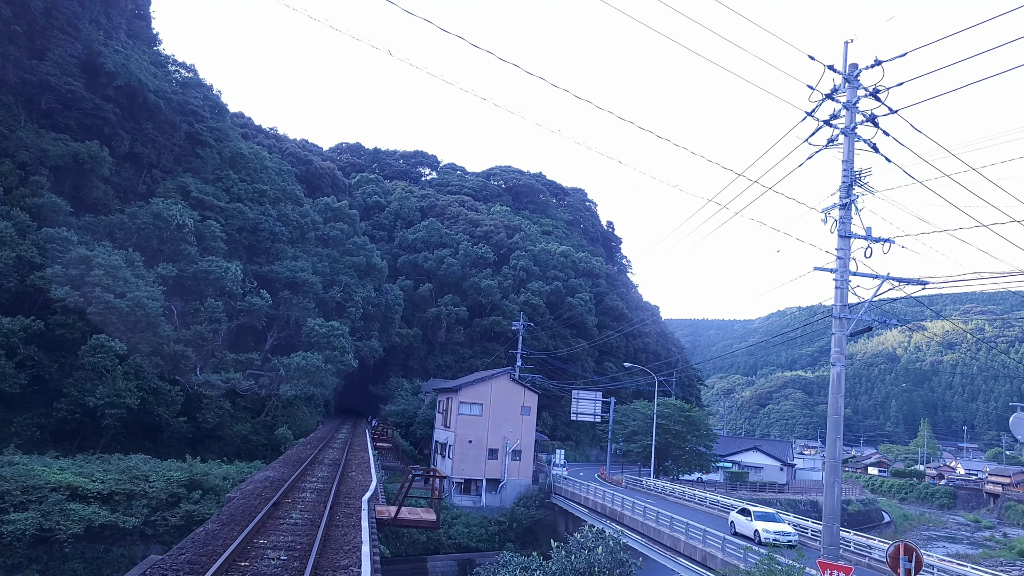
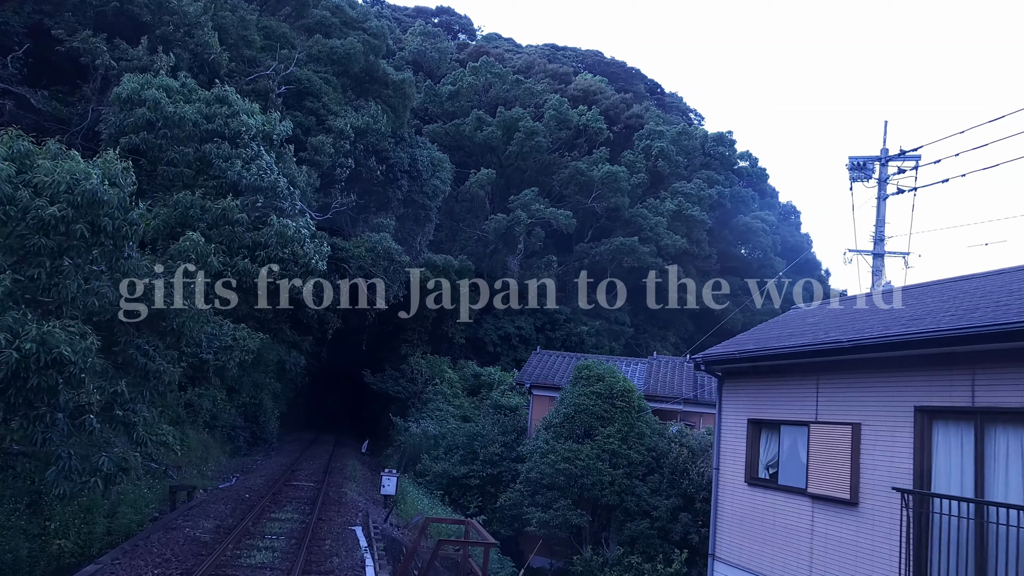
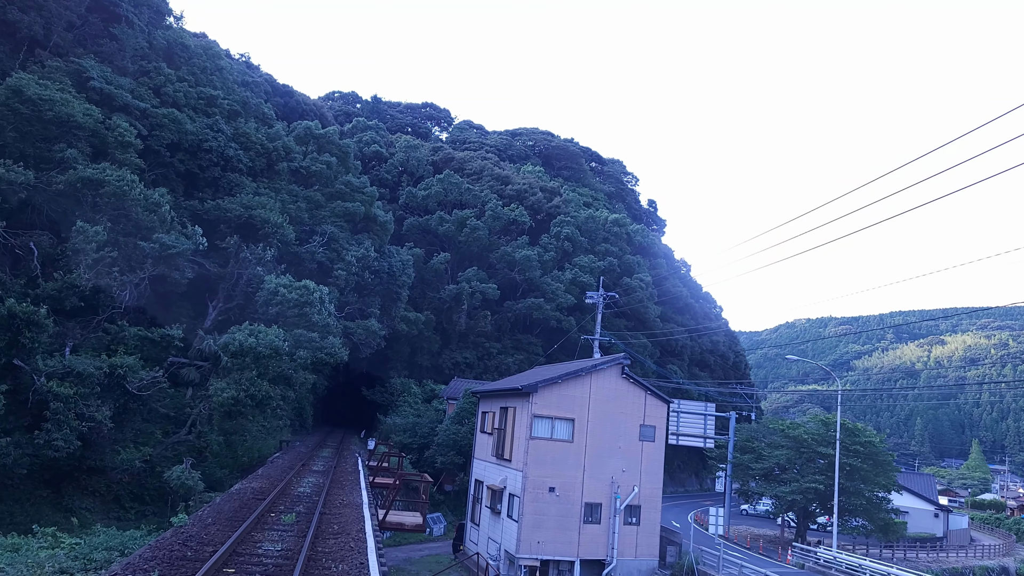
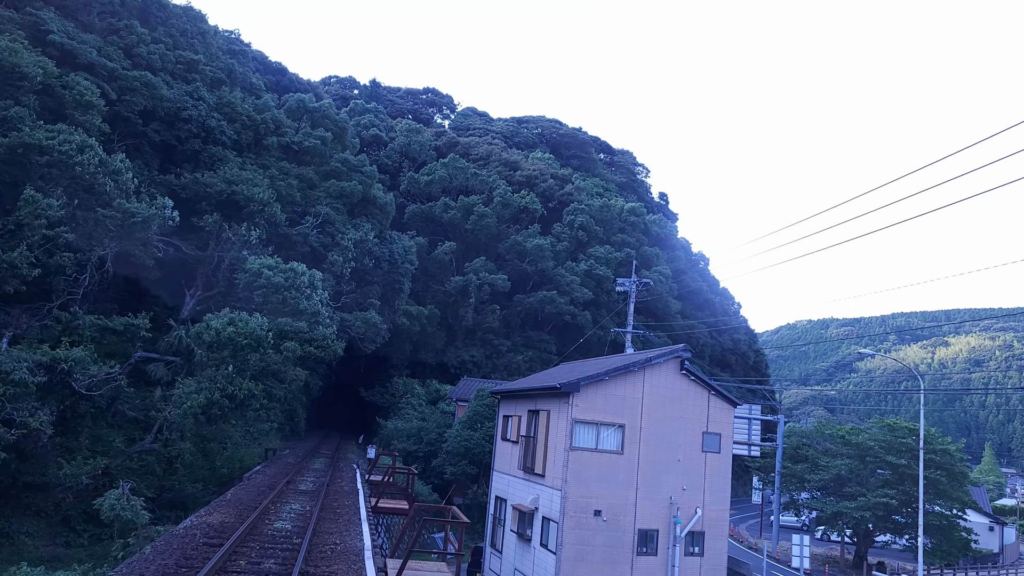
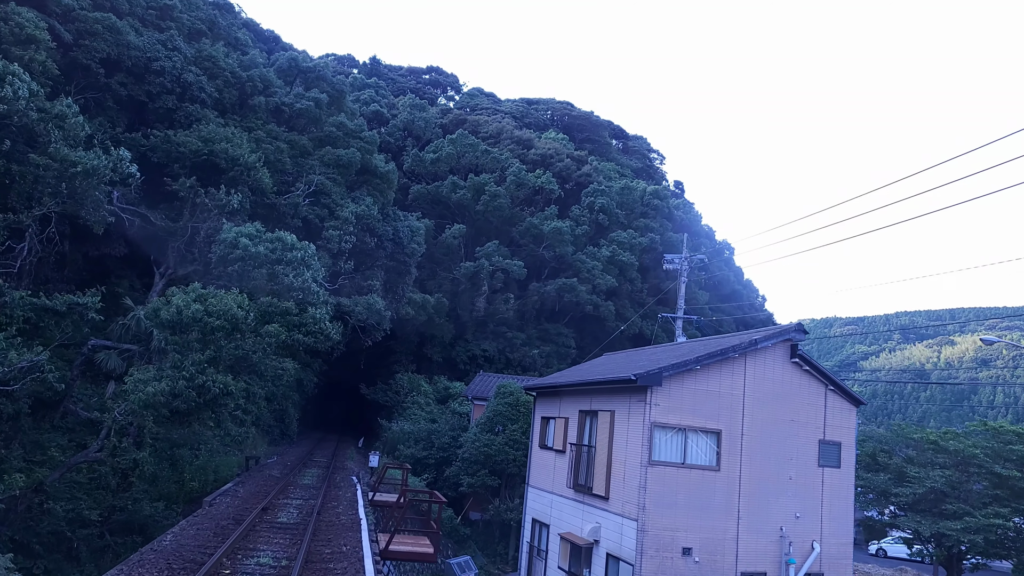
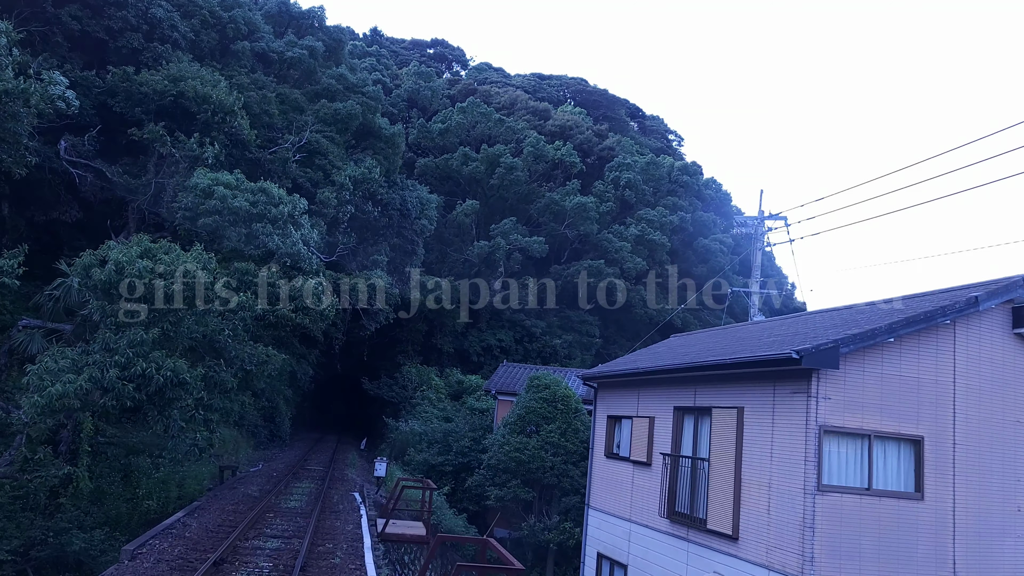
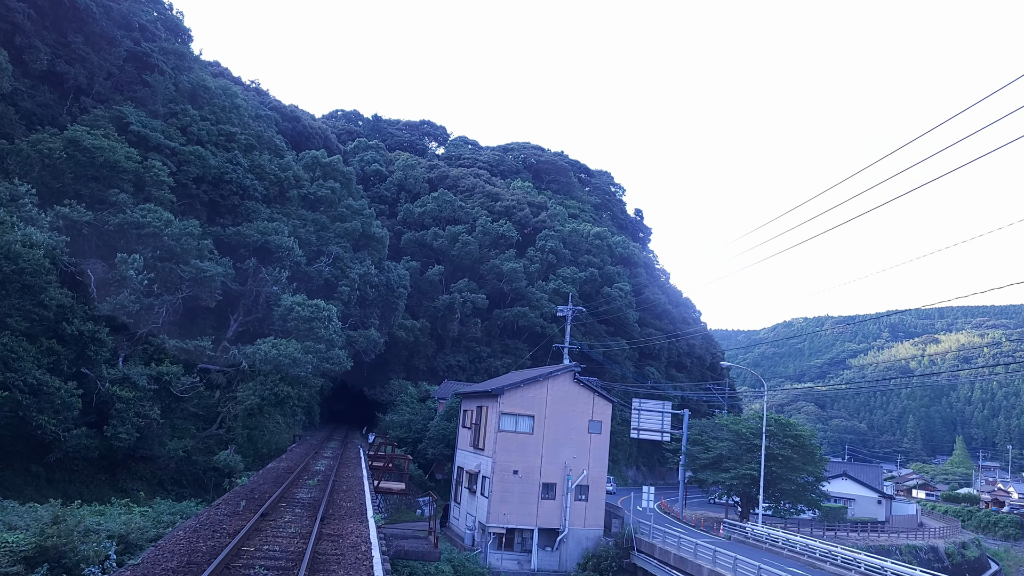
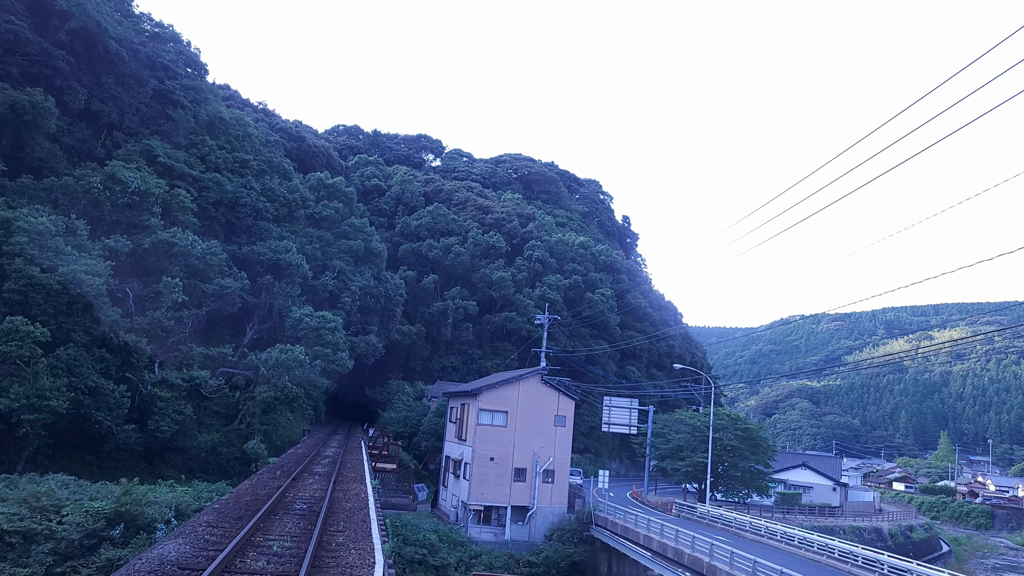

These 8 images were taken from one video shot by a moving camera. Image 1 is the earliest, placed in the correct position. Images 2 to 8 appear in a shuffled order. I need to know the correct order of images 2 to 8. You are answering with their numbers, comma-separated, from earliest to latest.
8, 7, 3, 4, 5, 6, 2
